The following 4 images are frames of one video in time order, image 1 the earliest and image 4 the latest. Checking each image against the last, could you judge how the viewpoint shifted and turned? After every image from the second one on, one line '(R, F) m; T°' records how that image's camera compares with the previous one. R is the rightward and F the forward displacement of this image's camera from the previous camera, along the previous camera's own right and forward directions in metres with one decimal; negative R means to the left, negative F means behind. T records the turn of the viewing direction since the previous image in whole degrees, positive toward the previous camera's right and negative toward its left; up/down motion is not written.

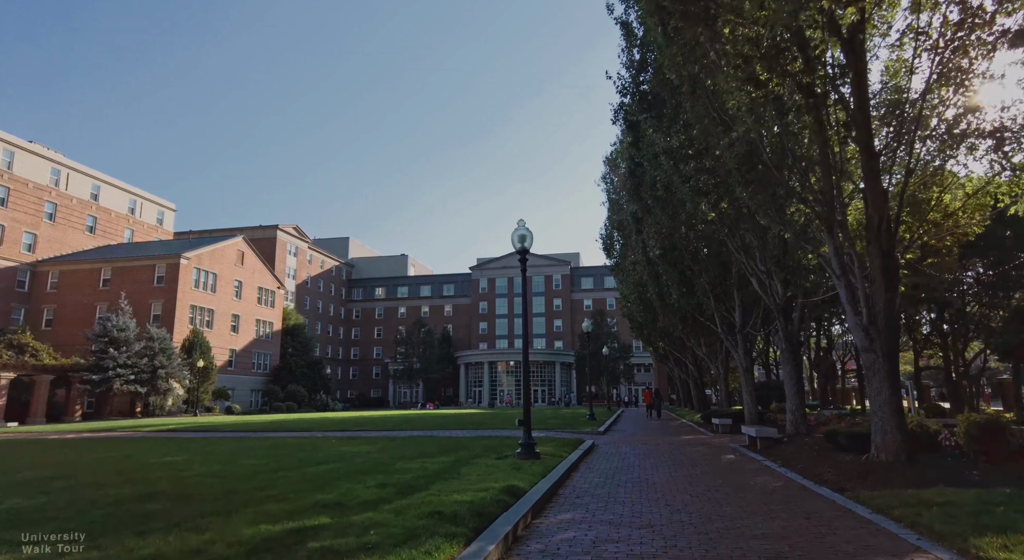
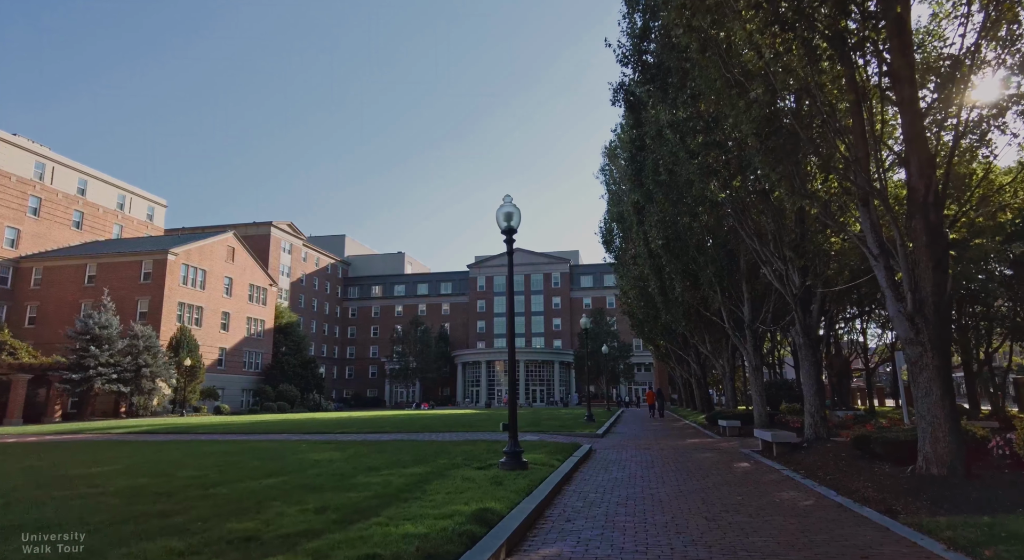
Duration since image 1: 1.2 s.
(+0.3, +1.6) m; 0°
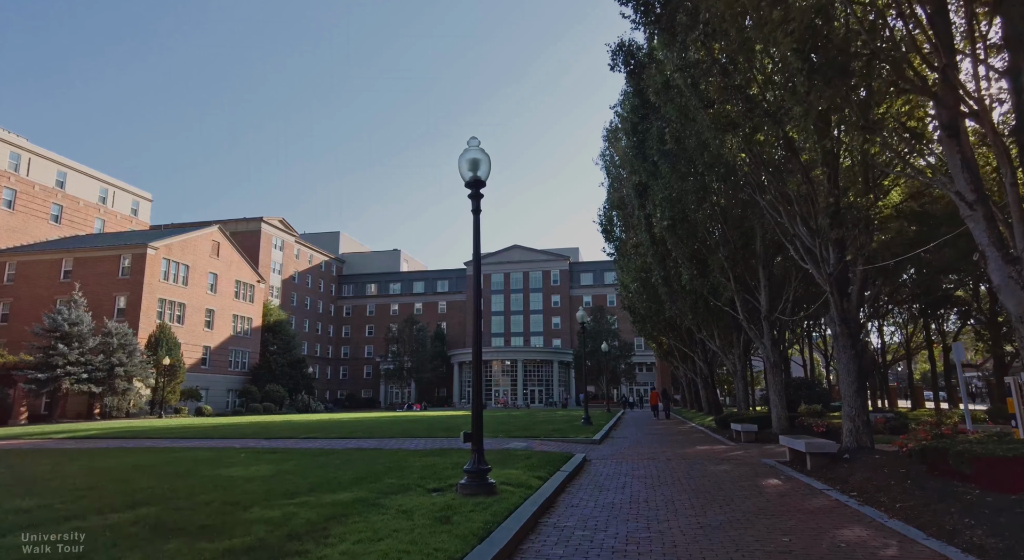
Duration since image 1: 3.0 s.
(+0.5, +2.5) m; 0°
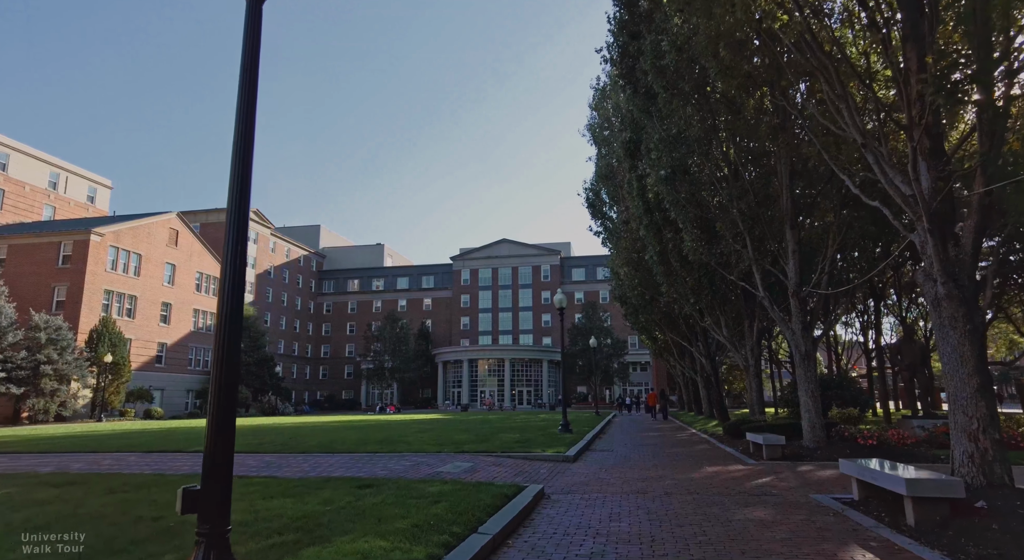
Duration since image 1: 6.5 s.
(+1.2, +4.7) m; 0°
